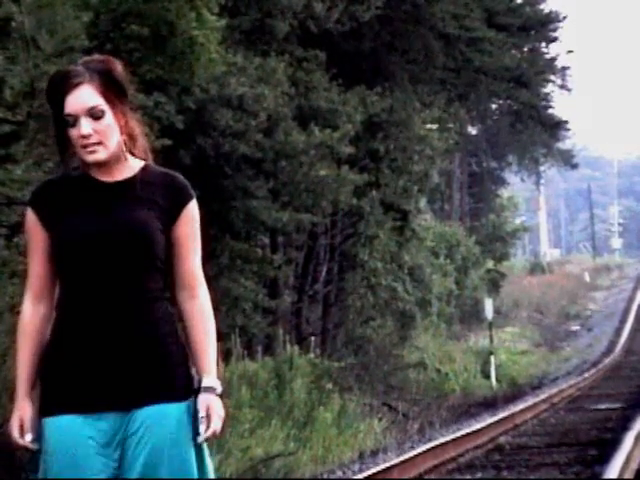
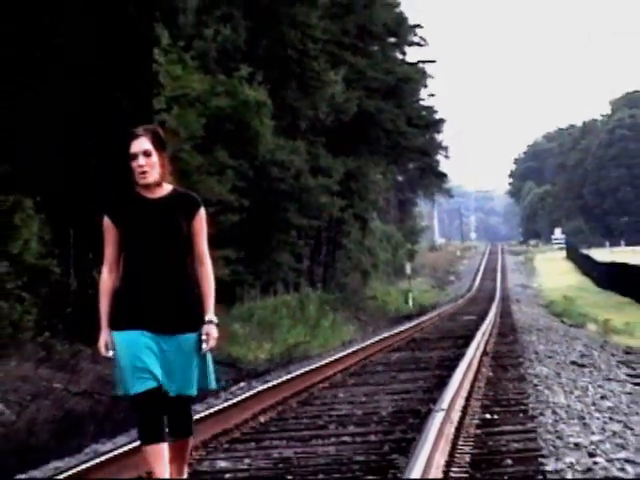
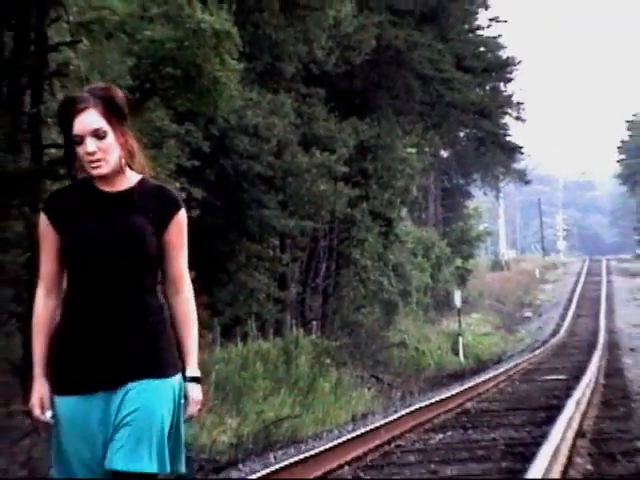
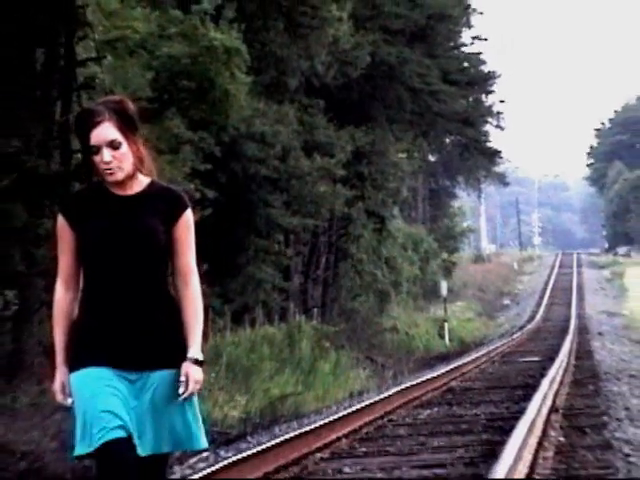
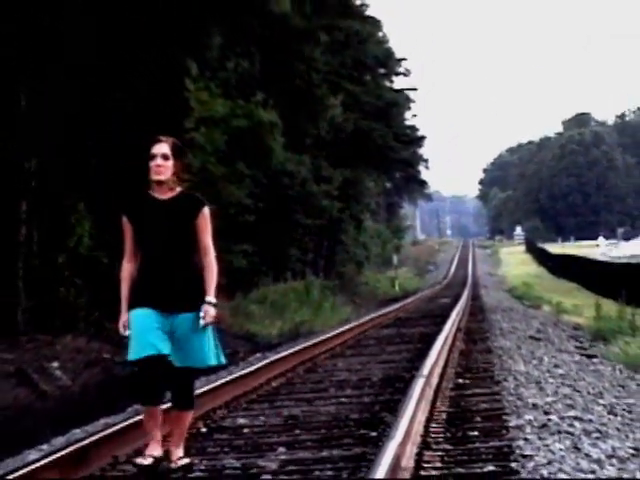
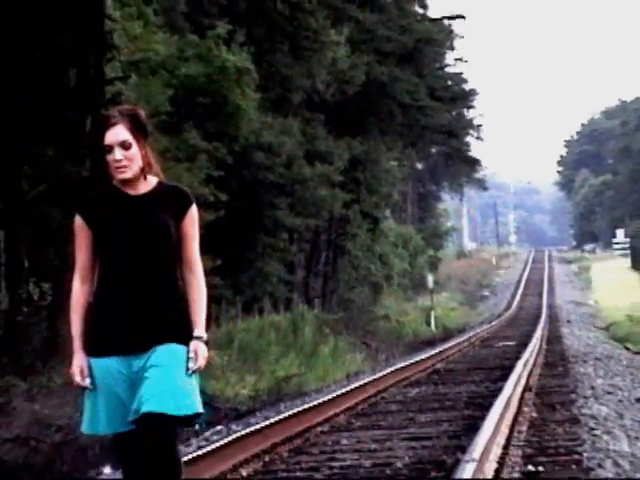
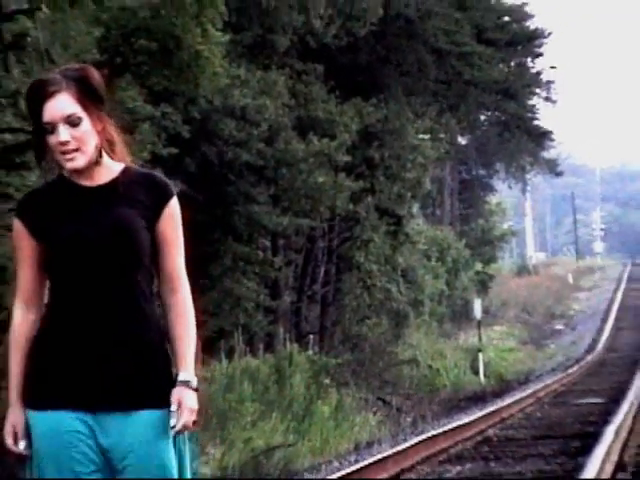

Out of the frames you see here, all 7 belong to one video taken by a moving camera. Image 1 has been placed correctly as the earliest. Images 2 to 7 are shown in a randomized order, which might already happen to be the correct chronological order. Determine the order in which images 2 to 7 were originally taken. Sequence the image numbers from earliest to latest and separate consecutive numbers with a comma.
7, 3, 4, 6, 2, 5
